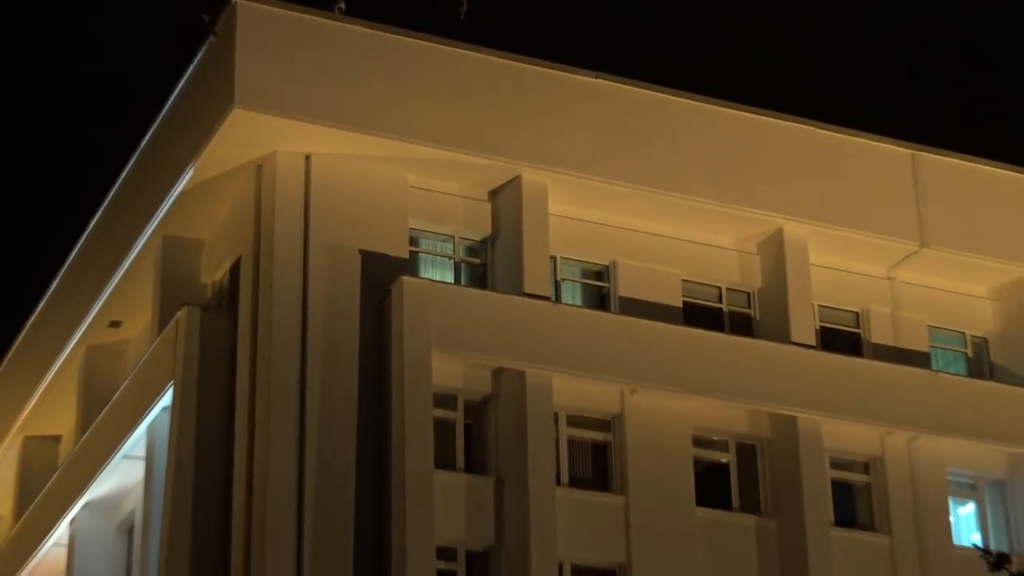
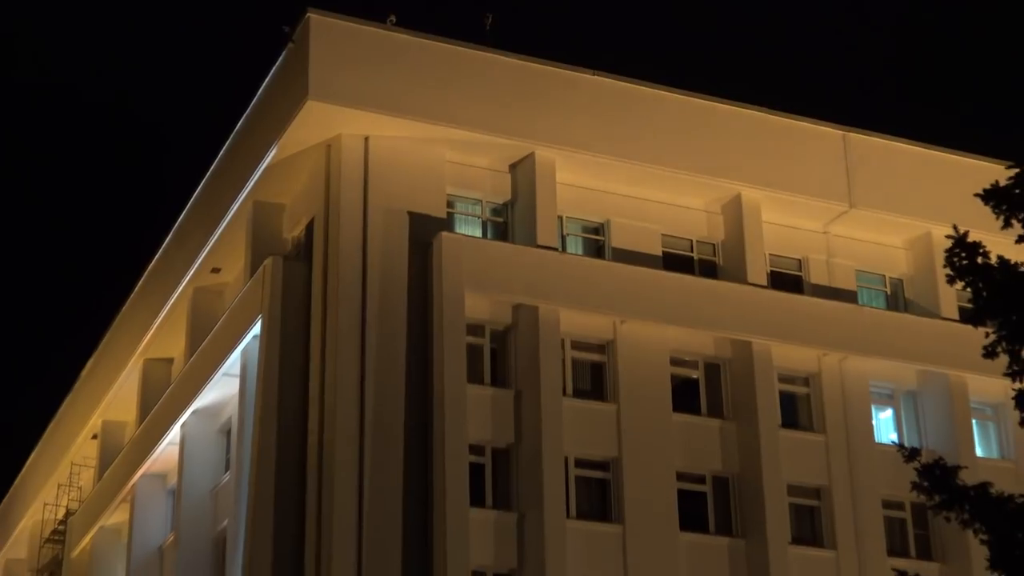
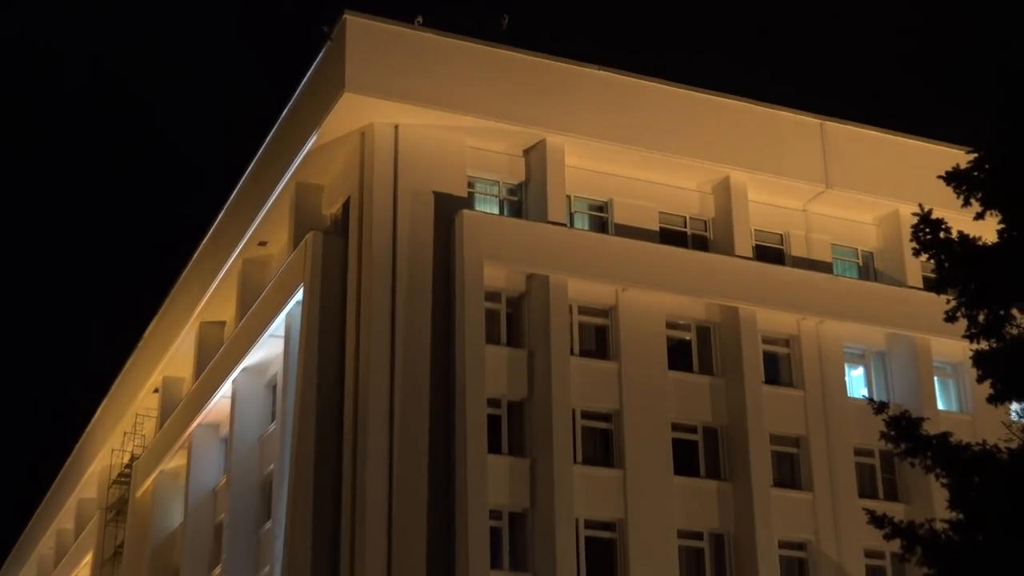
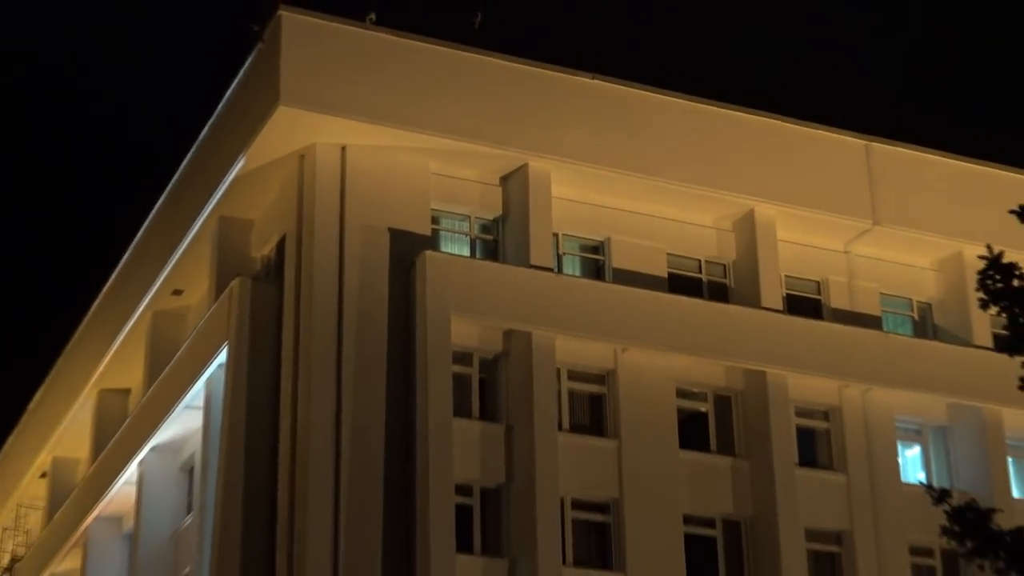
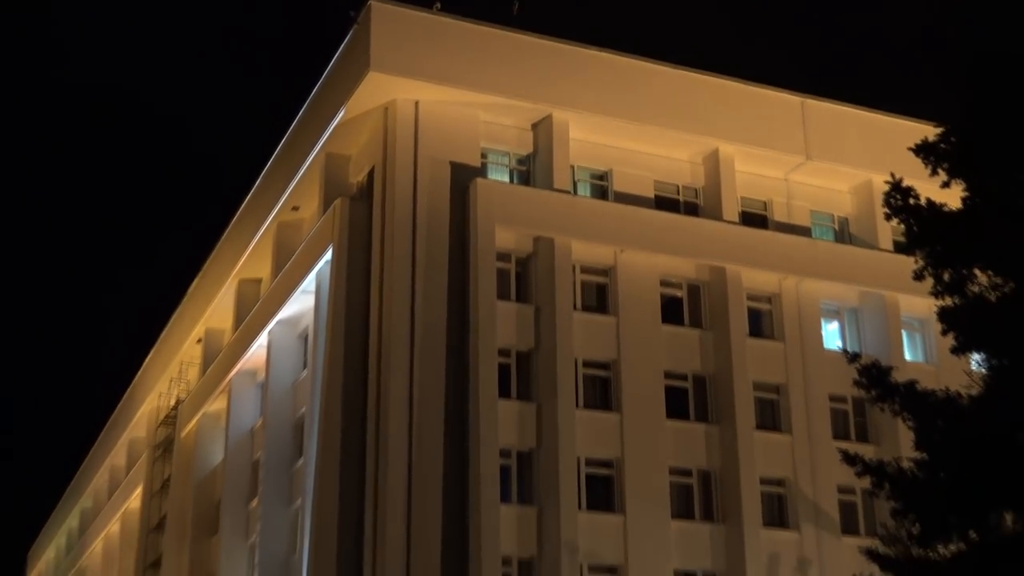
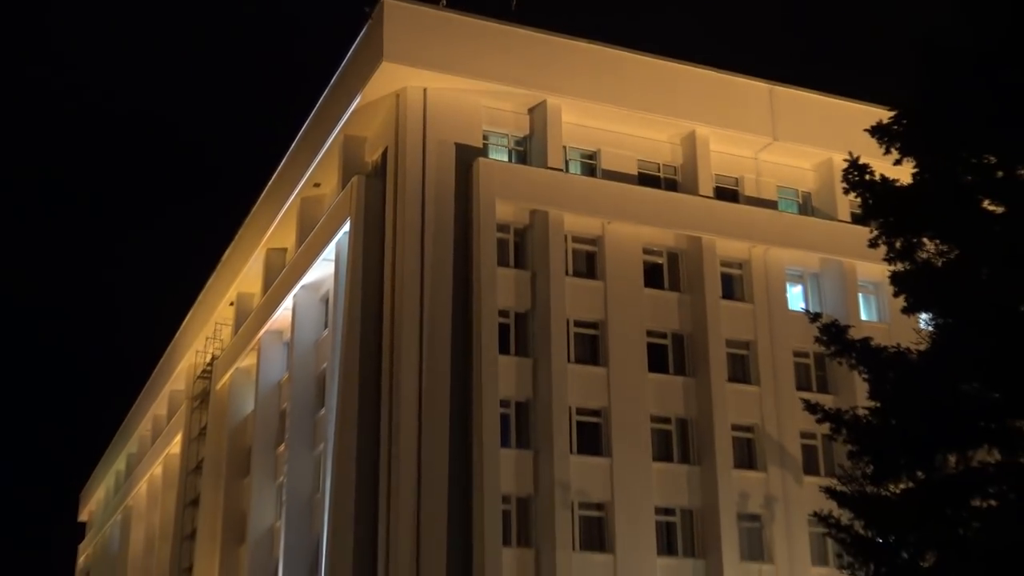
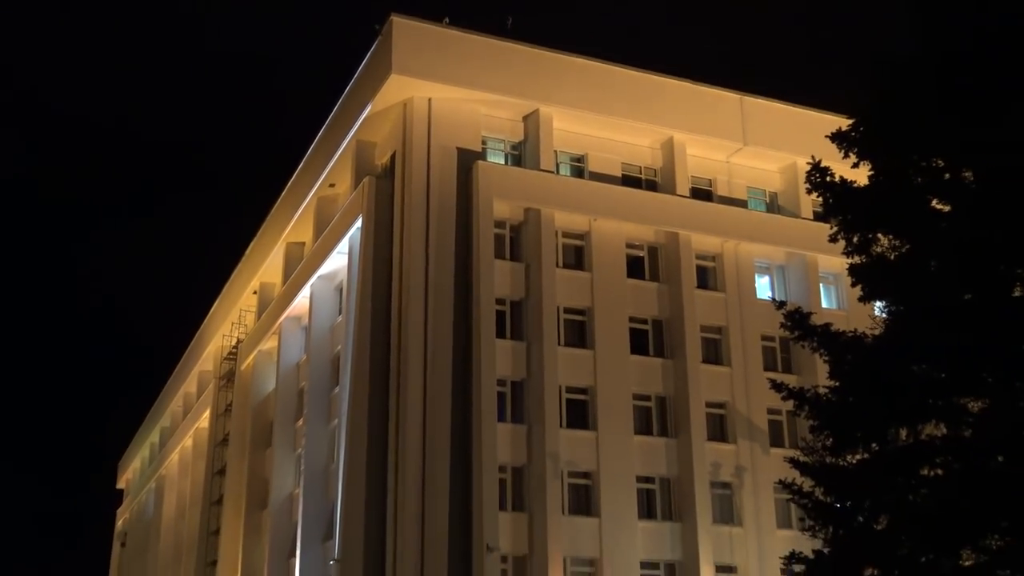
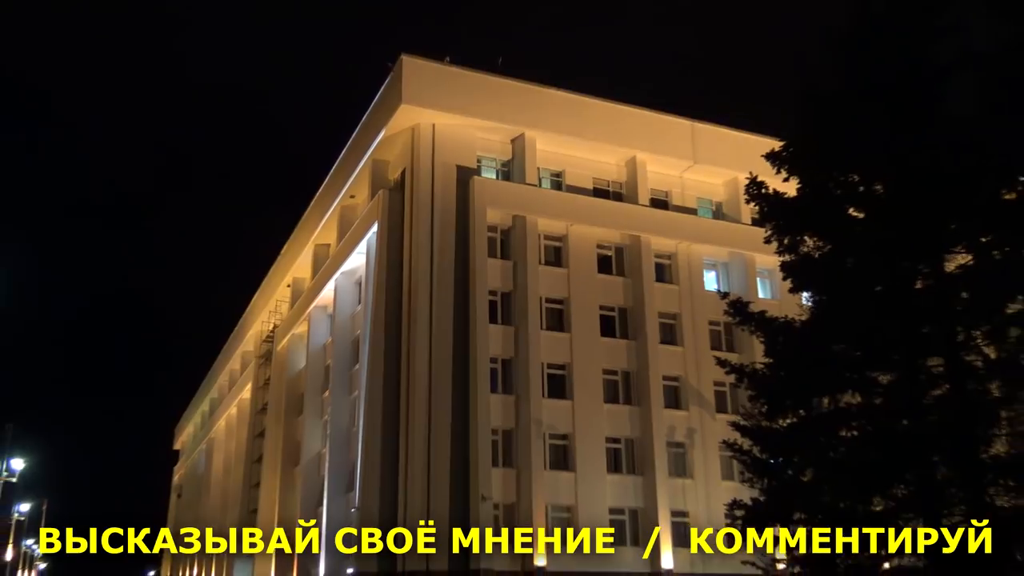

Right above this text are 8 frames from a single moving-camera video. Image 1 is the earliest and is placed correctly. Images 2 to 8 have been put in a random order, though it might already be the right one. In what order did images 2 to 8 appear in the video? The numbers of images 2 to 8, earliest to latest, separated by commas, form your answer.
4, 2, 3, 5, 6, 7, 8
